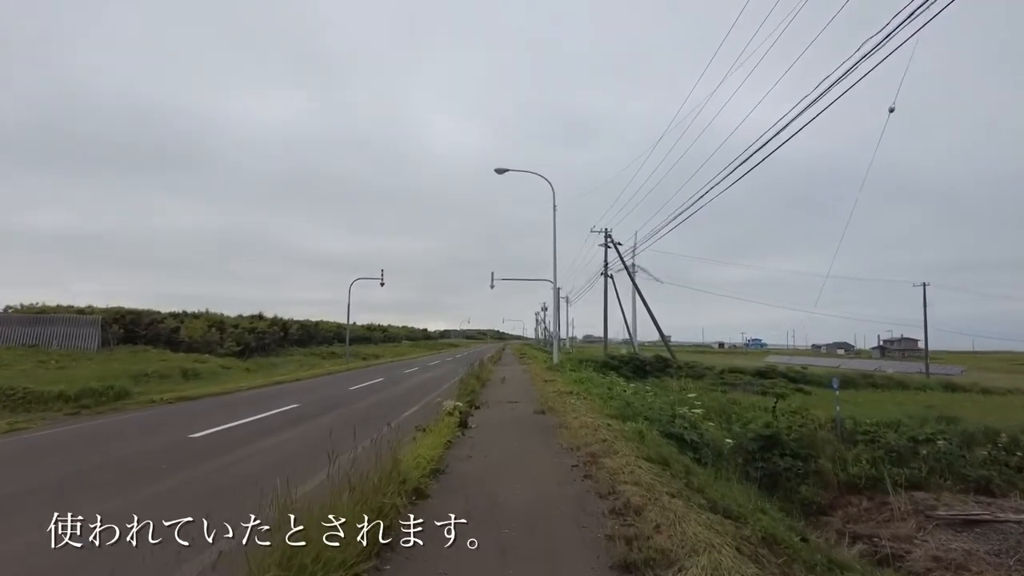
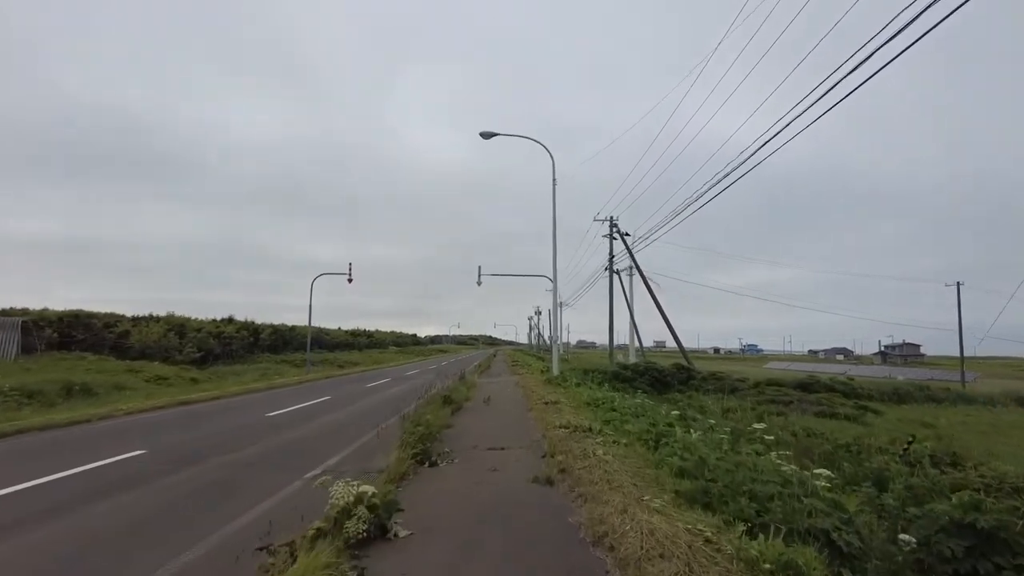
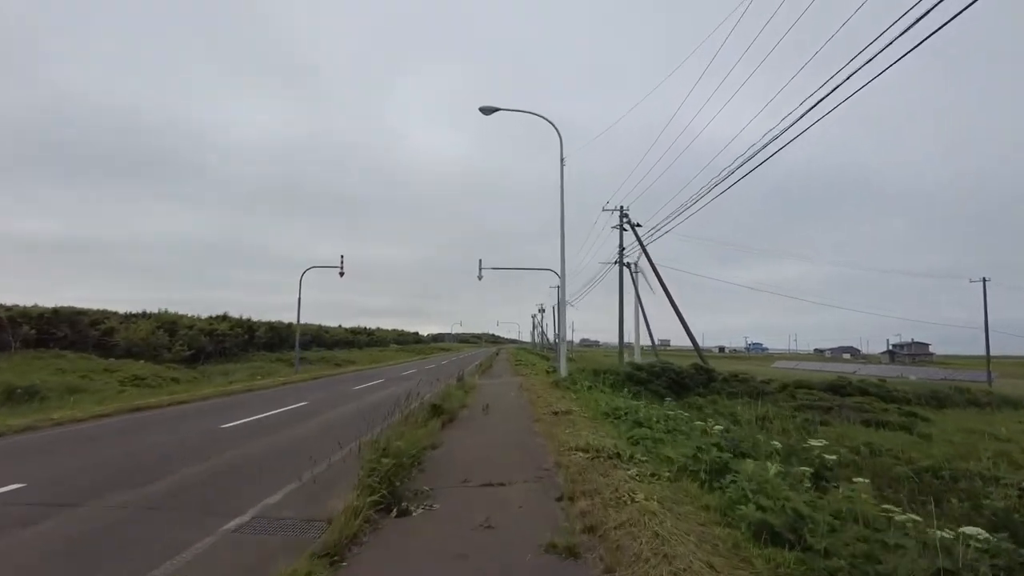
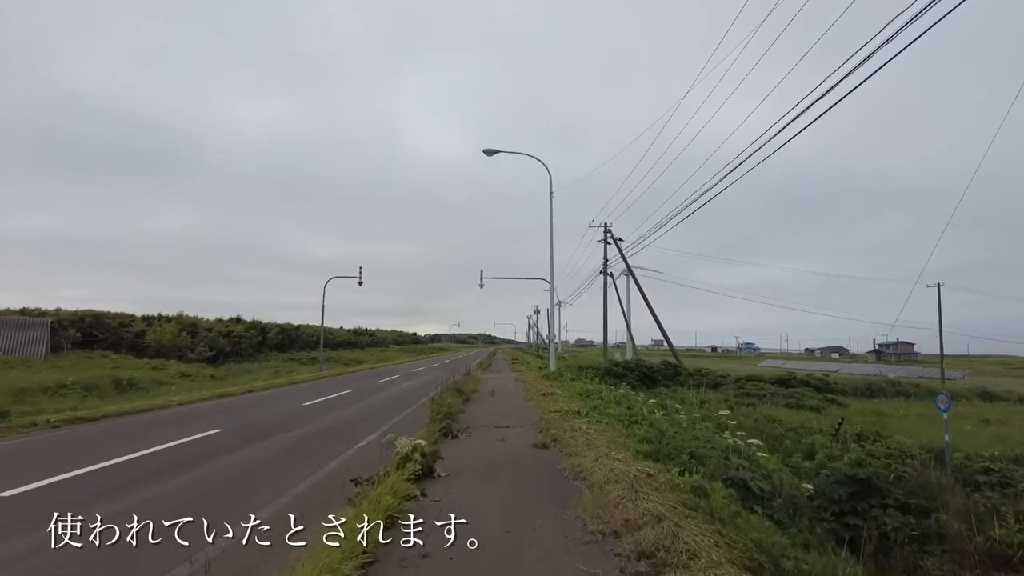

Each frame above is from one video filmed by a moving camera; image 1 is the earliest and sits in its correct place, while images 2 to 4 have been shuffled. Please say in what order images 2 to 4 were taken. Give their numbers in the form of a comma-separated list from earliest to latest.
4, 2, 3
